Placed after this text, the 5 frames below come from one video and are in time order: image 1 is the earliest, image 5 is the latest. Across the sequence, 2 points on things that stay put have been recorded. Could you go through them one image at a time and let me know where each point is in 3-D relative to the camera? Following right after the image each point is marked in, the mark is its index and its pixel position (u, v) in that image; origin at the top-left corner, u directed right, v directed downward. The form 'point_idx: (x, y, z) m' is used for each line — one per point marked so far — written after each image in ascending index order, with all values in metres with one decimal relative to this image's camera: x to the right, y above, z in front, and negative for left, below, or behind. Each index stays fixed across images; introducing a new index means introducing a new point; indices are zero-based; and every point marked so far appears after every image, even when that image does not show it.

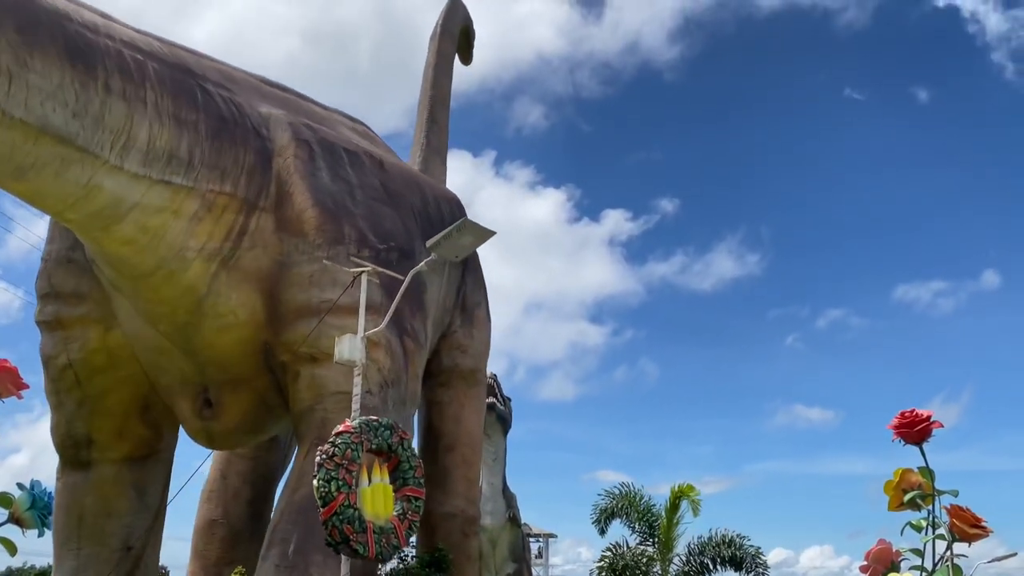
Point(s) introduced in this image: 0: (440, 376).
0: (-0.7, -0.9, +8.5) m
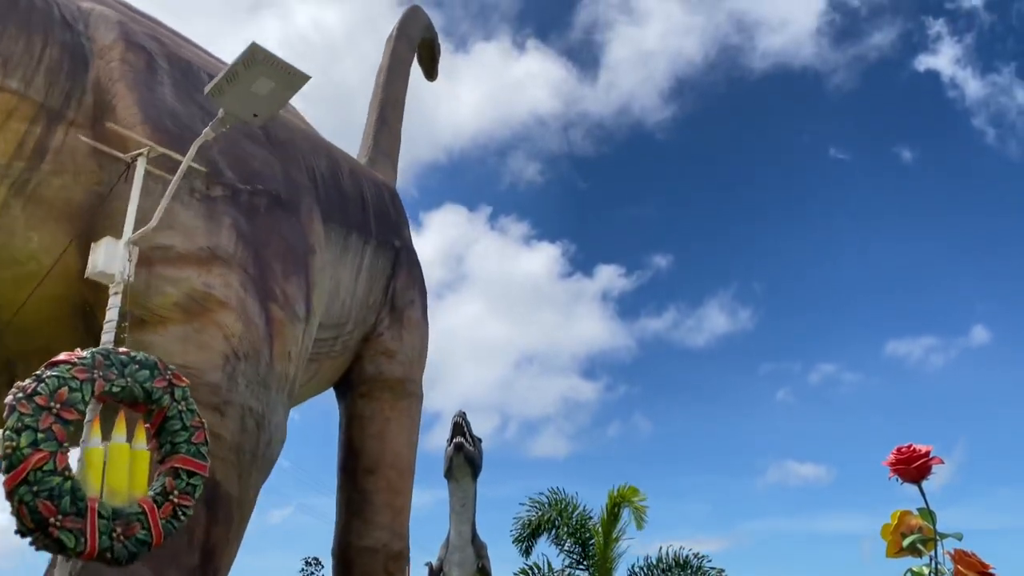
0: (-1.3, -0.8, +7.3) m
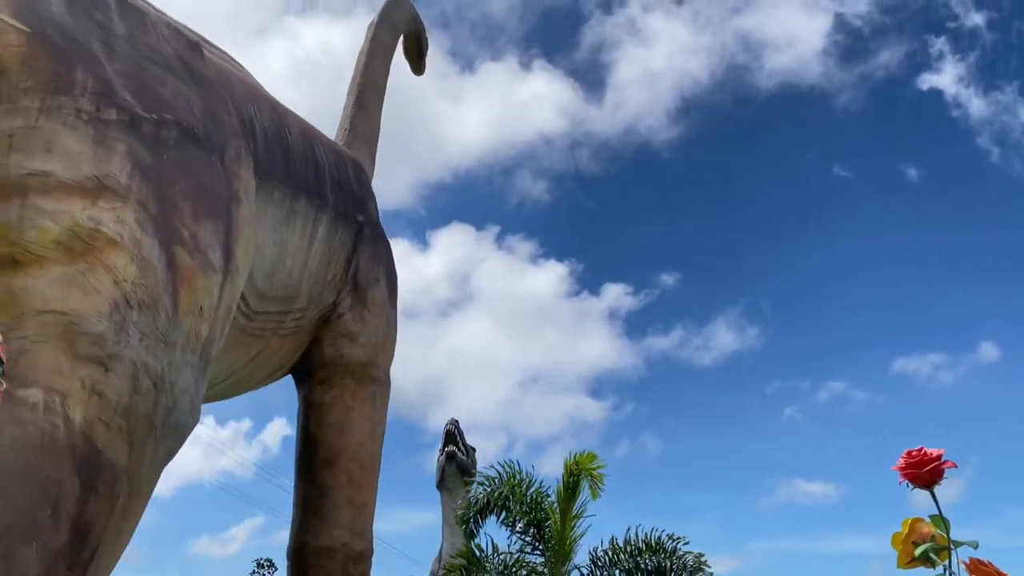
0: (-1.5, -0.6, +6.7) m
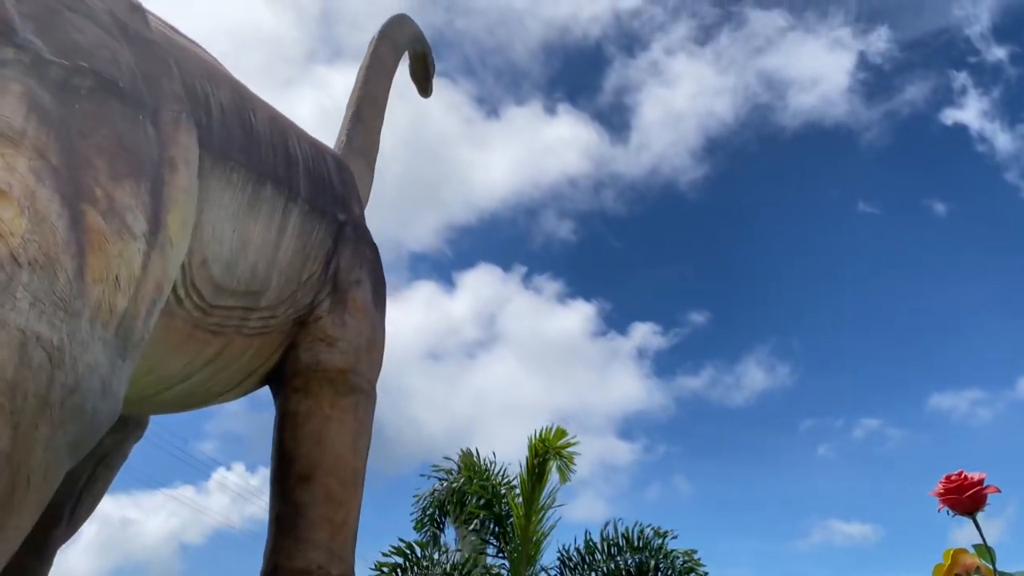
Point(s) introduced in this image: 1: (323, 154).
0: (-1.5, -0.6, +6.2) m
1: (-1.4, +1.0, +6.5) m
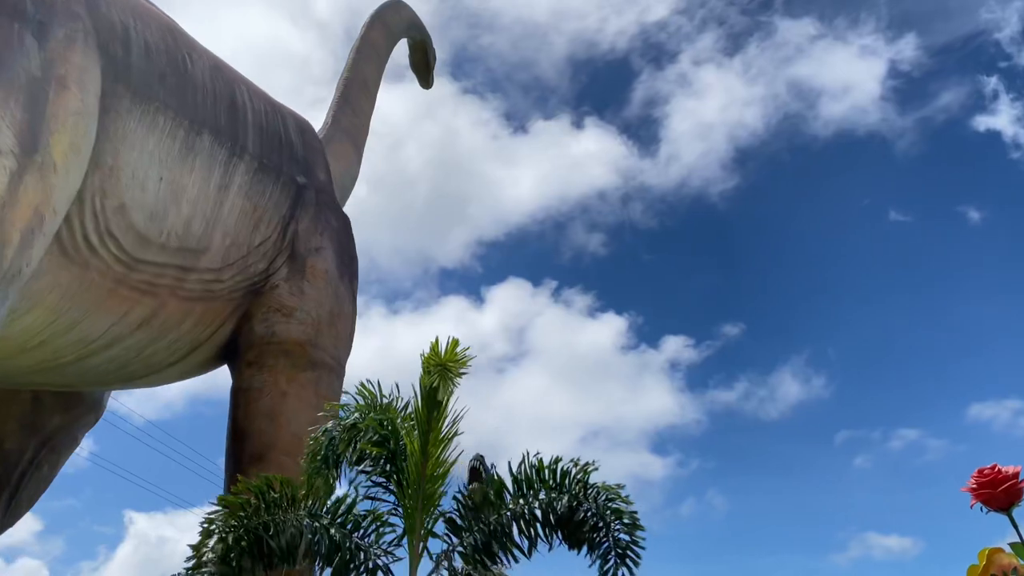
0: (-1.7, -0.4, +5.7) m
1: (-1.6, +1.2, +6.1) m
